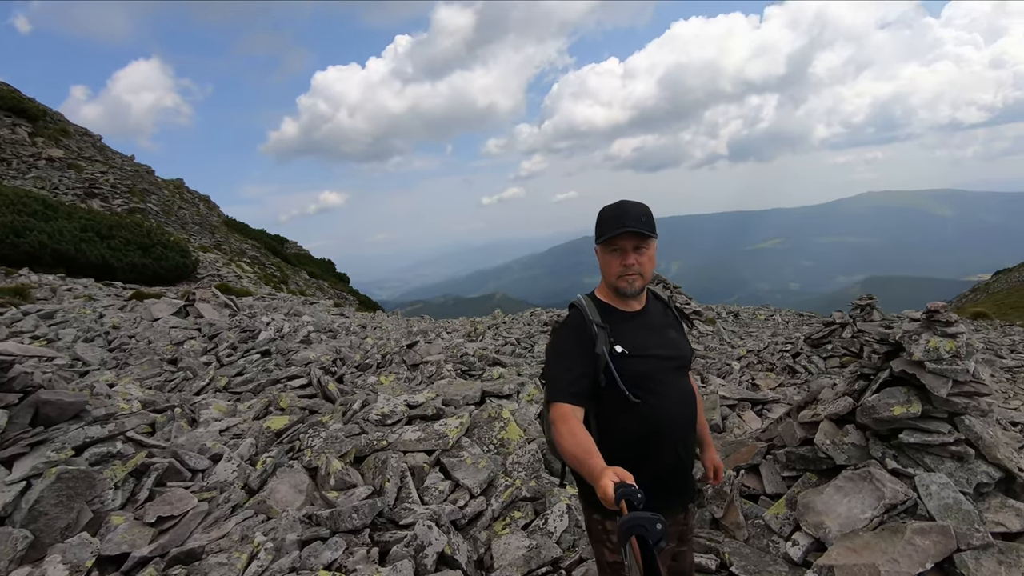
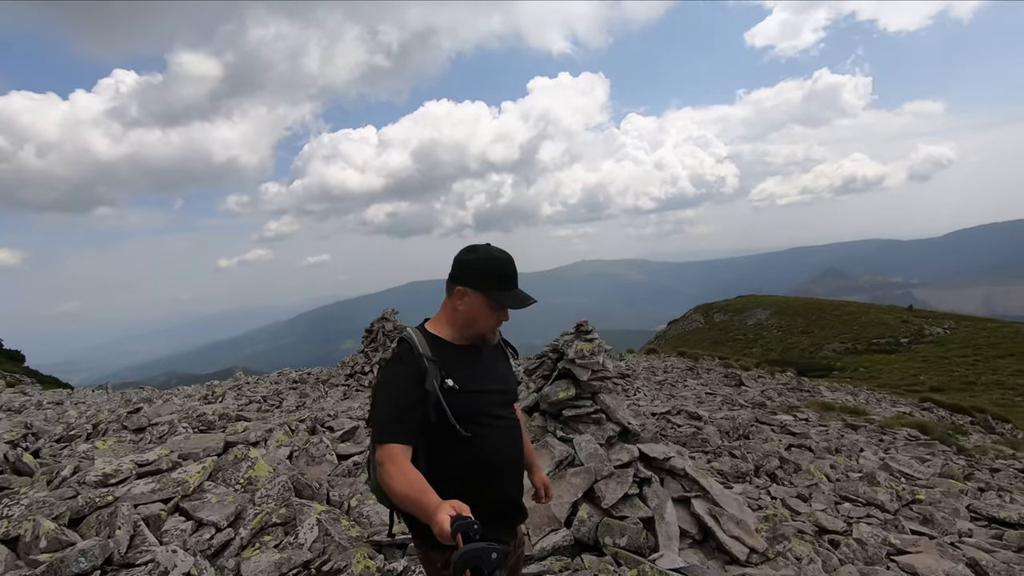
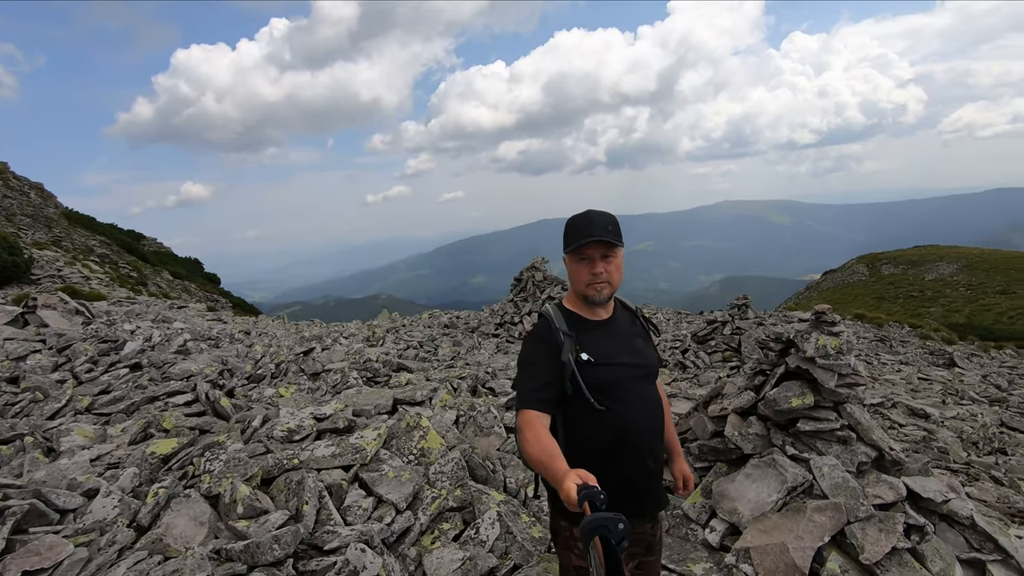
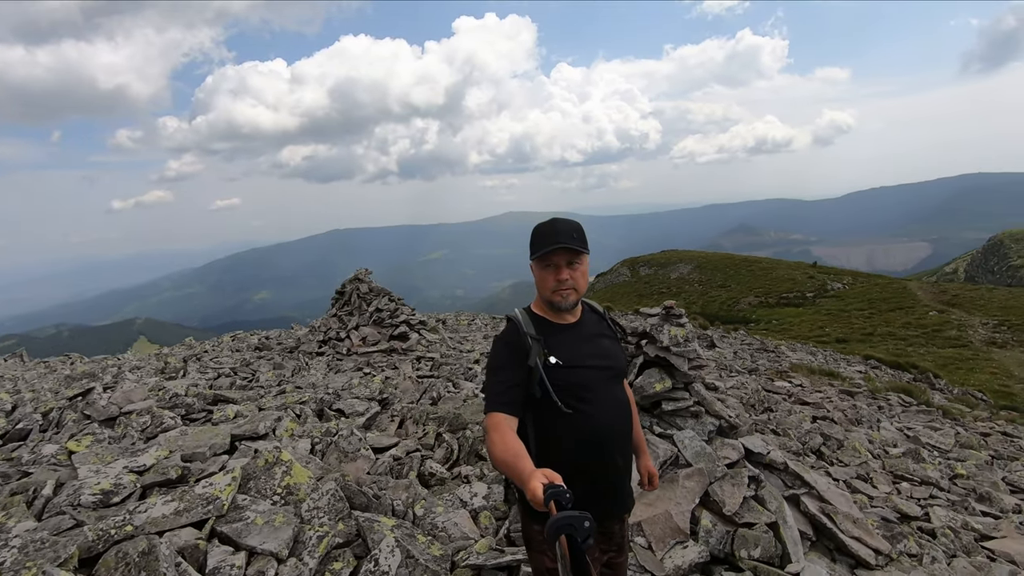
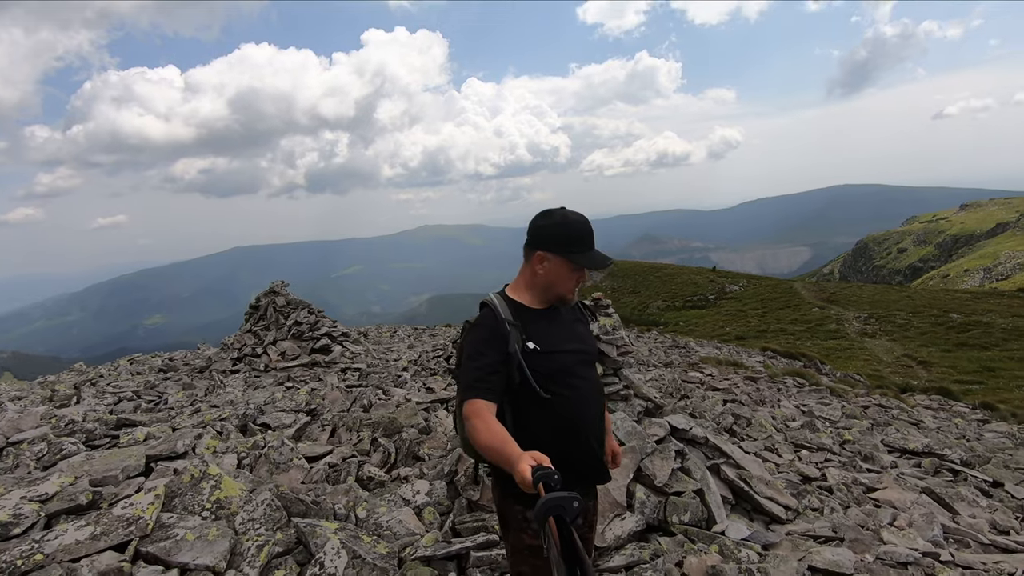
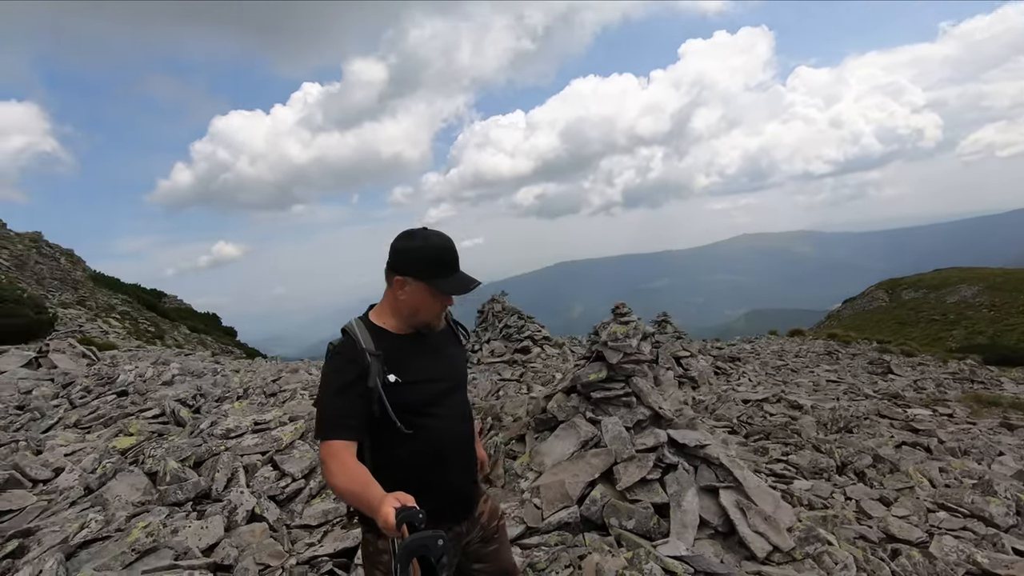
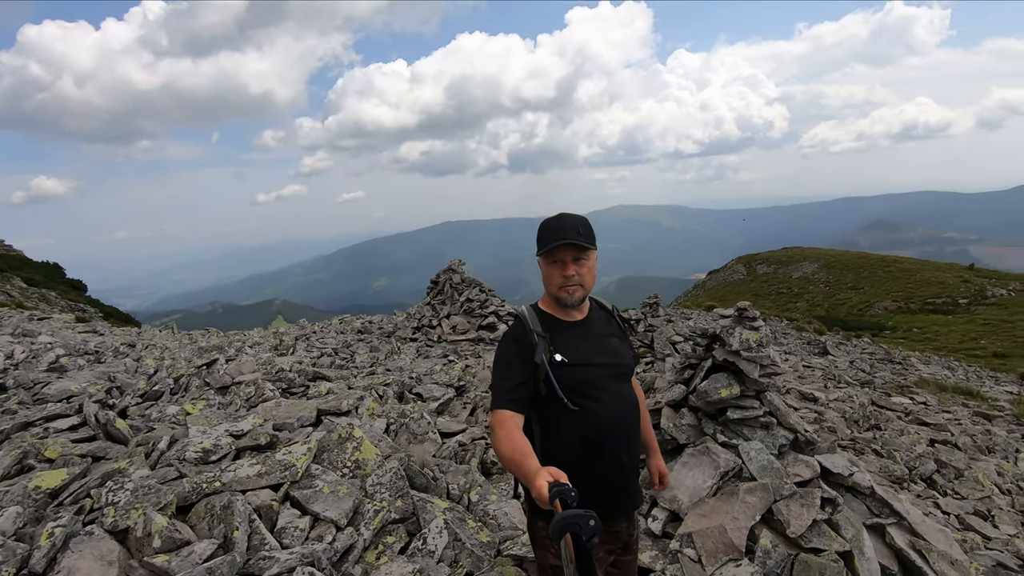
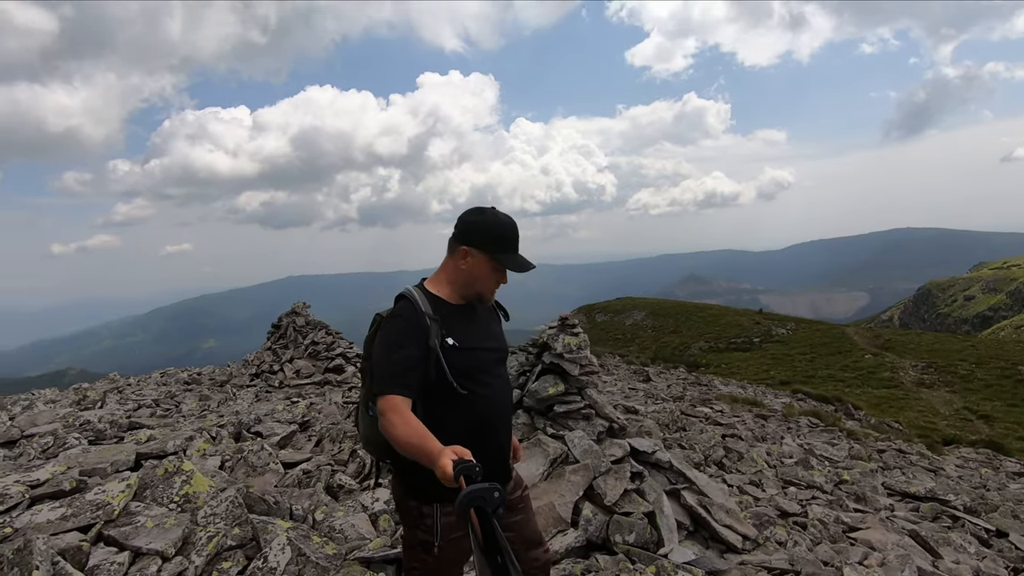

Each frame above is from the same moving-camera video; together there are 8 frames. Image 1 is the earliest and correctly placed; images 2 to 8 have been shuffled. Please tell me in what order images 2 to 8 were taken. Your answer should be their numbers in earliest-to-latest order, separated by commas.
3, 7, 4, 5, 8, 2, 6
